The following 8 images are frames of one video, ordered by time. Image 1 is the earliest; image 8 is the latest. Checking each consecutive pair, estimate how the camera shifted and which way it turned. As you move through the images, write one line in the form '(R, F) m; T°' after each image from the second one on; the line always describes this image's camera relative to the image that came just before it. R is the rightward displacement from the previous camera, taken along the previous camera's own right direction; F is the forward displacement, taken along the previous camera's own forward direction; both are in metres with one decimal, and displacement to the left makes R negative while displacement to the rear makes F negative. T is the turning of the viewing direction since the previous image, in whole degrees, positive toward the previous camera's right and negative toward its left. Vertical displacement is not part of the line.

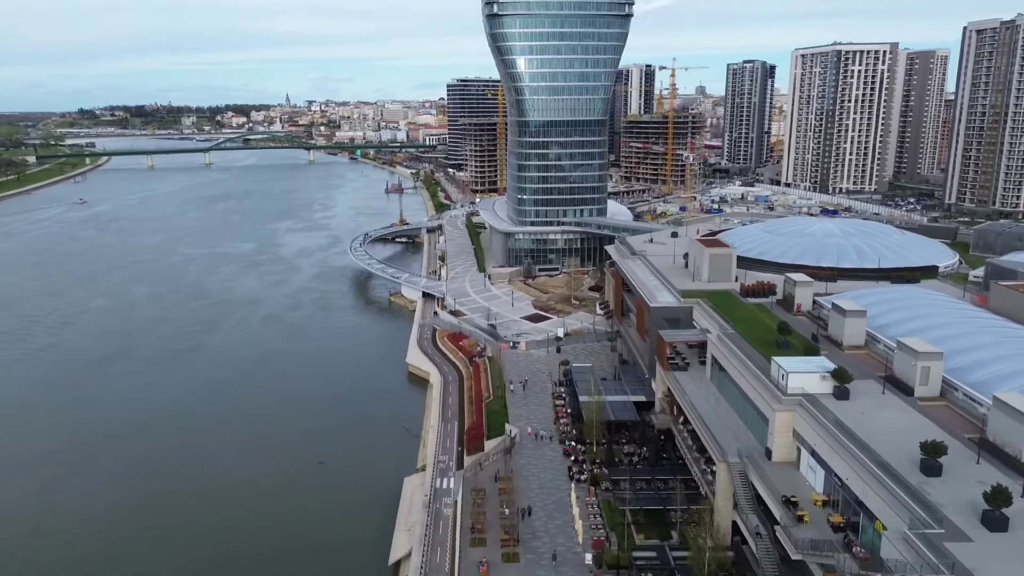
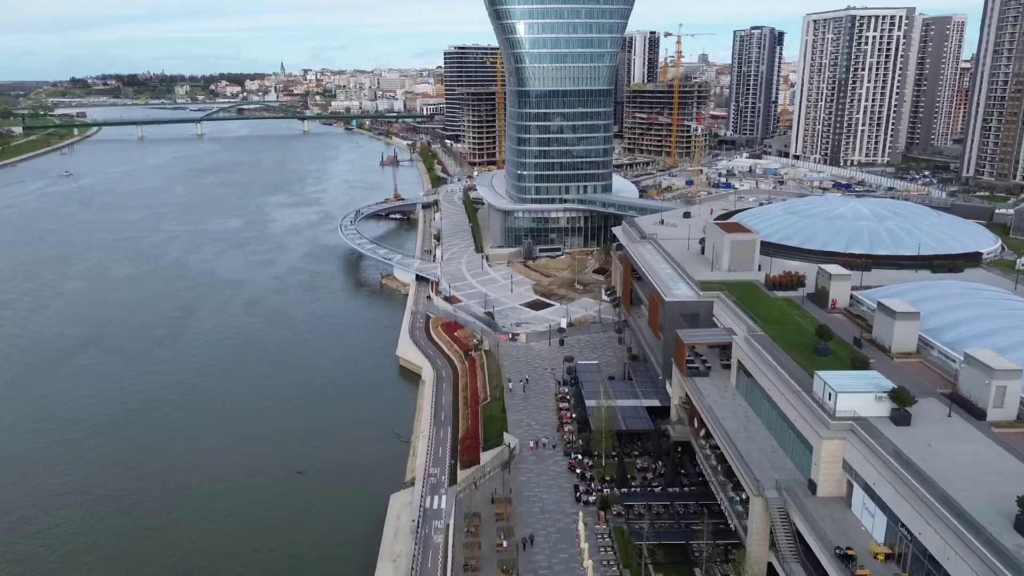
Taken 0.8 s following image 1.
(0.0, +6.1) m; 0°
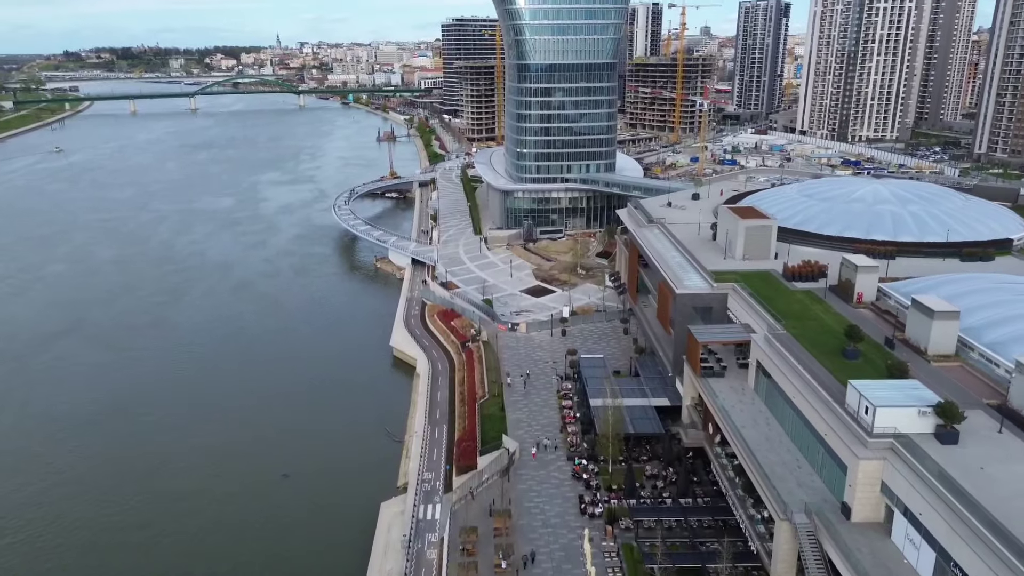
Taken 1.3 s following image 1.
(0.0, +3.6) m; 0°
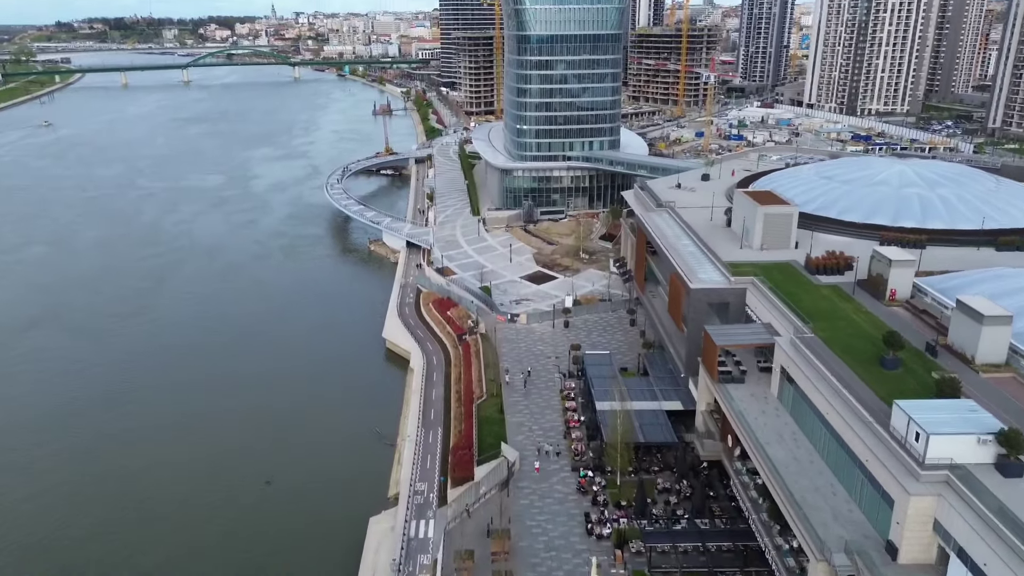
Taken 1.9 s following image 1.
(0.0, +3.9) m; 0°
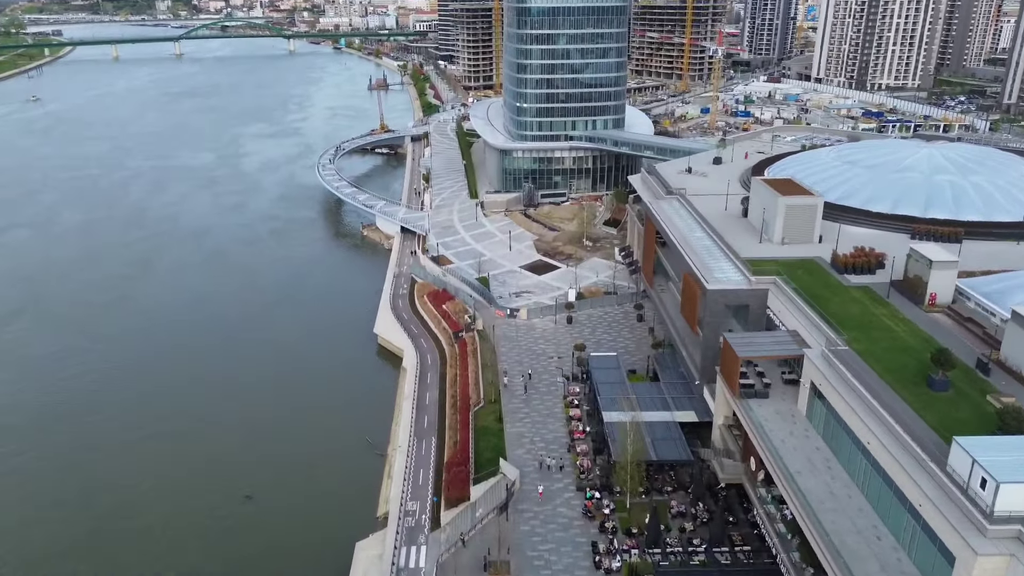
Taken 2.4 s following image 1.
(0.0, +3.8) m; 0°
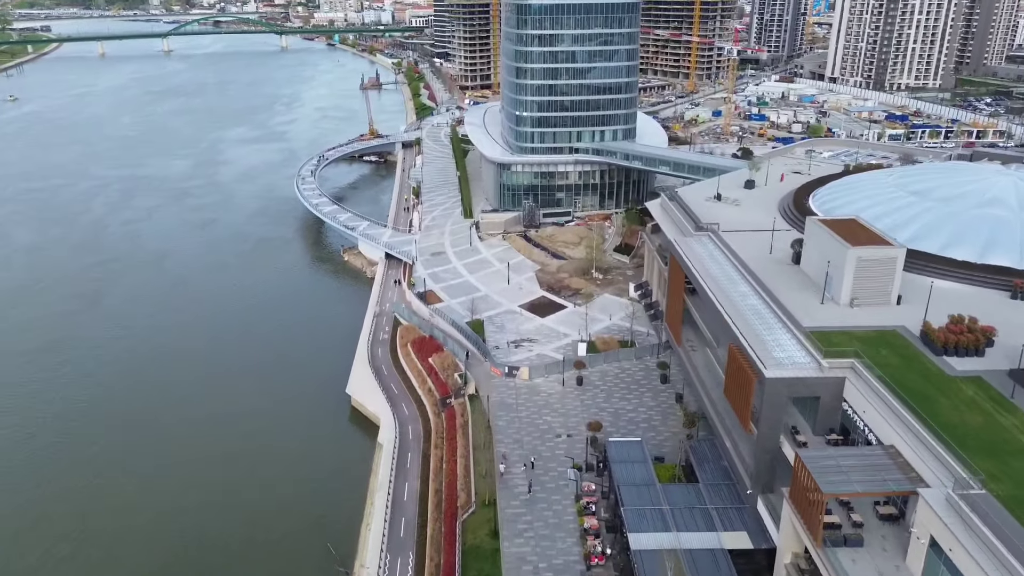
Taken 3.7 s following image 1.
(0.0, +9.3) m; 0°
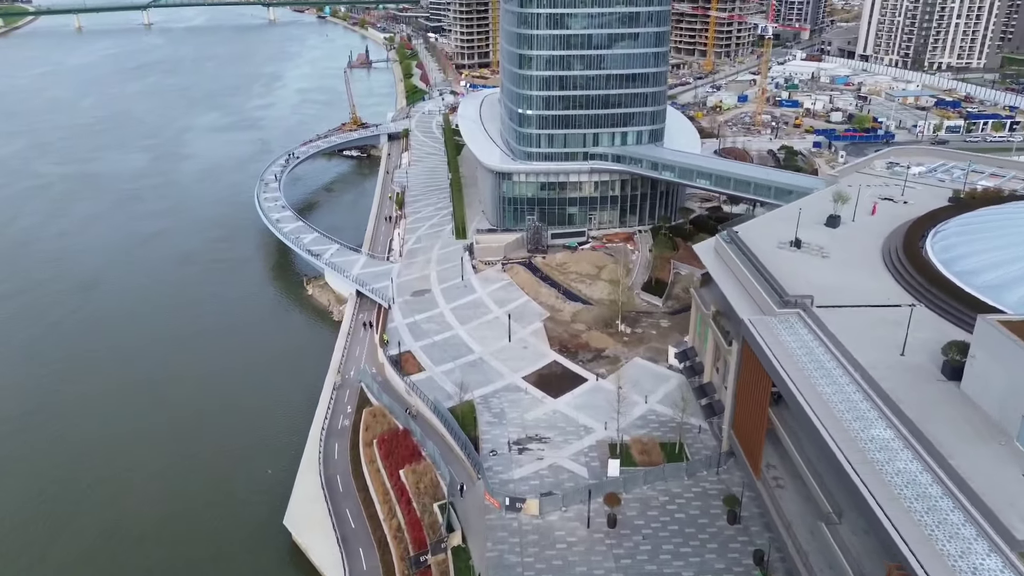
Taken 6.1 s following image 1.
(-0.1, +14.4) m; 0°
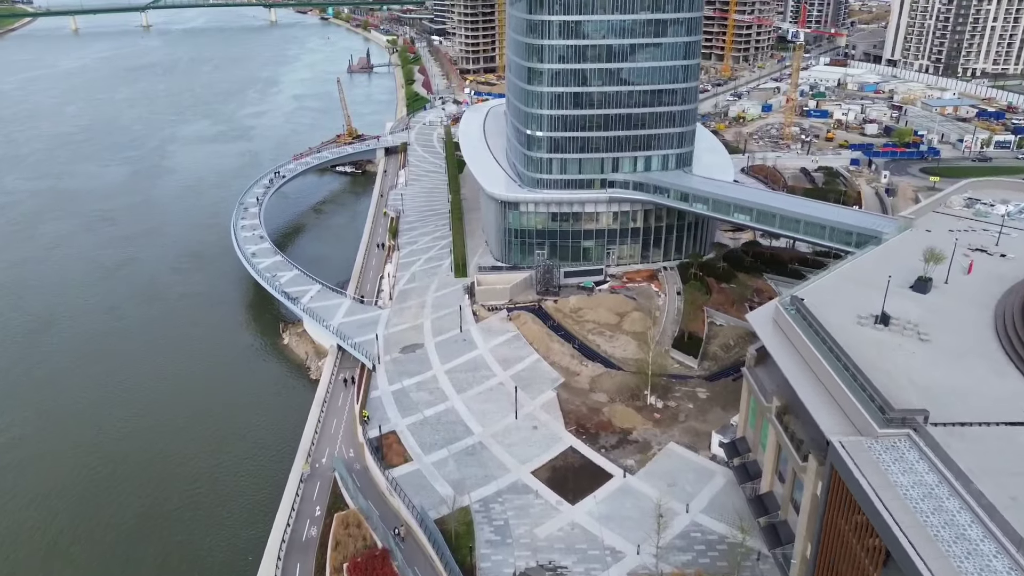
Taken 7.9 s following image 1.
(-0.1, +8.5) m; 0°
